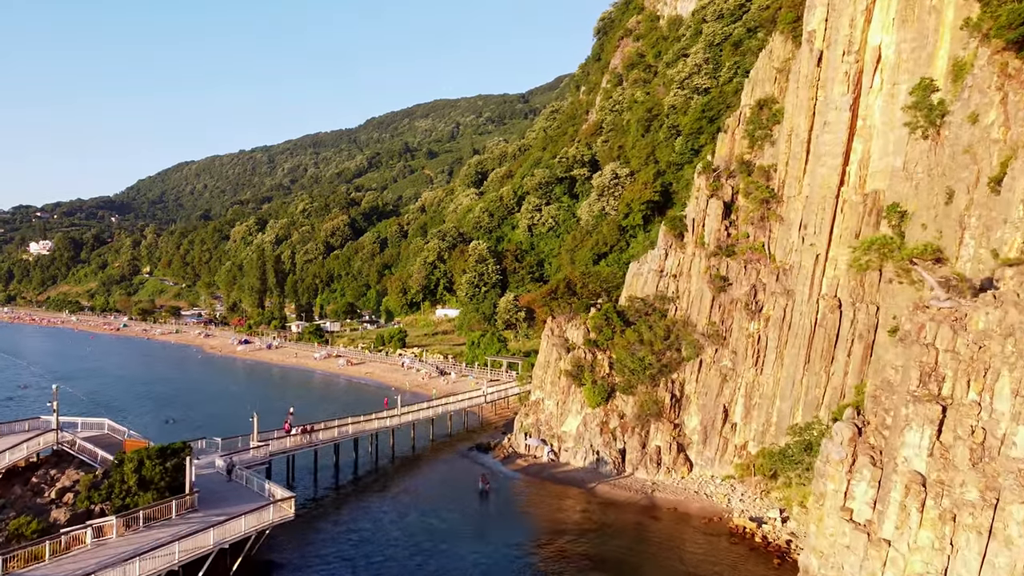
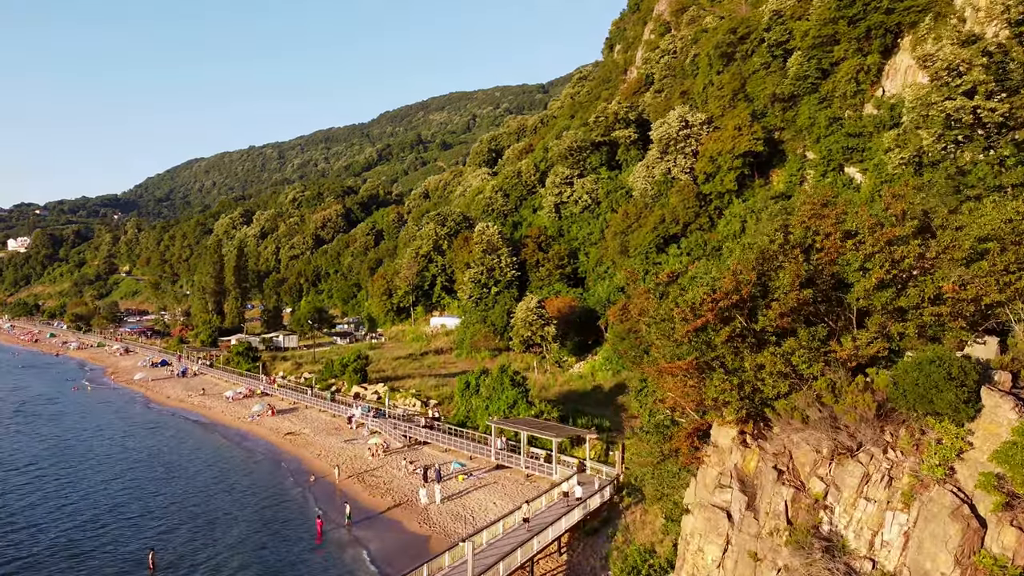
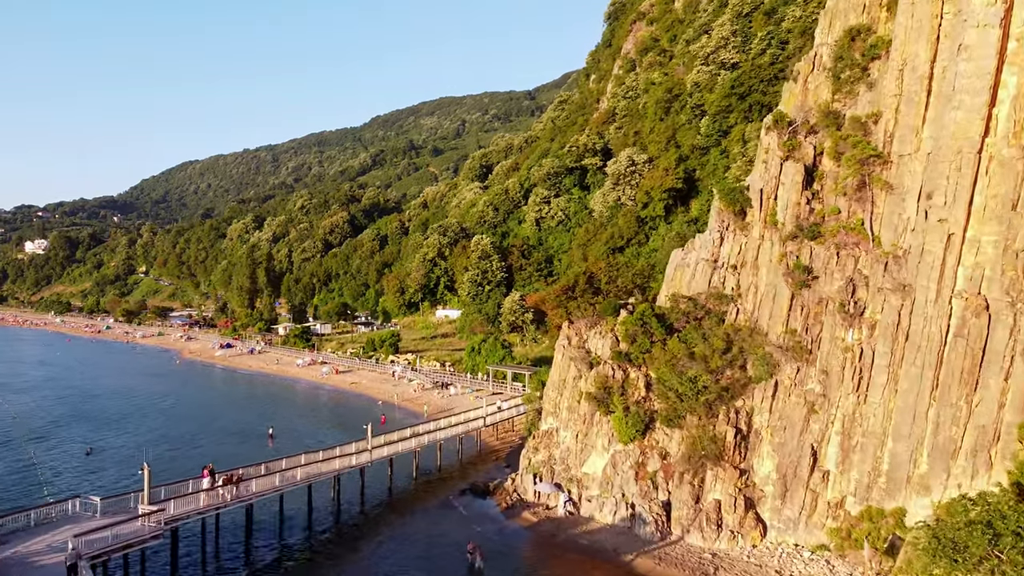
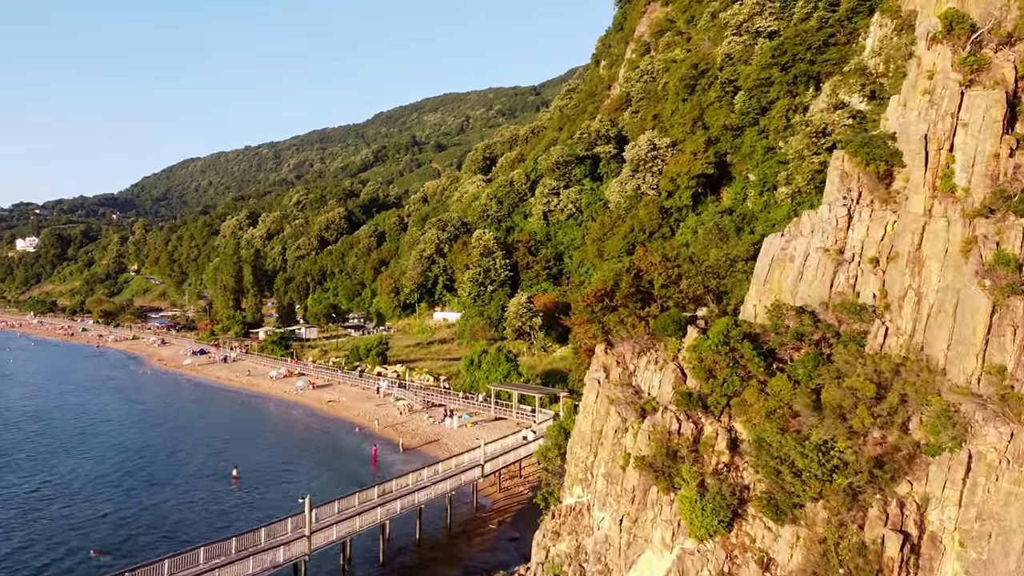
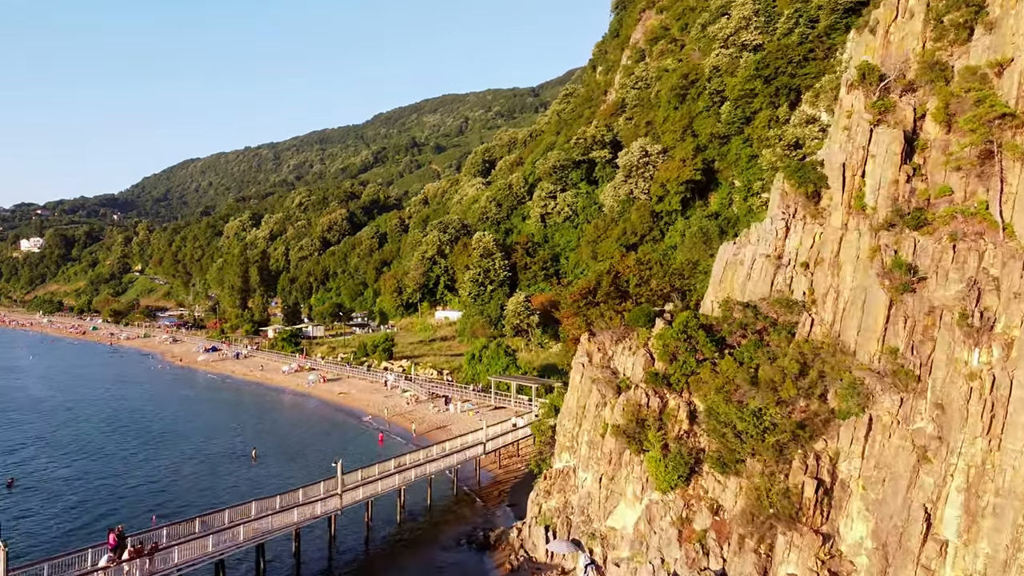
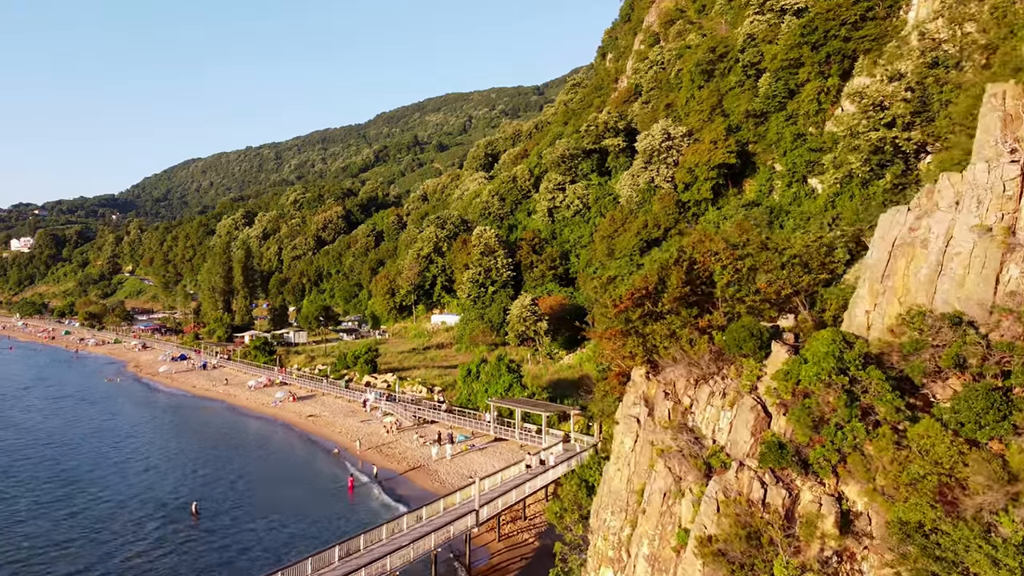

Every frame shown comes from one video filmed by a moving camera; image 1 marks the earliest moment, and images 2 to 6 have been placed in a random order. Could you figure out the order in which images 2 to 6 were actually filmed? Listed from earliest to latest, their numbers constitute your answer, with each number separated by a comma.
3, 5, 4, 6, 2
